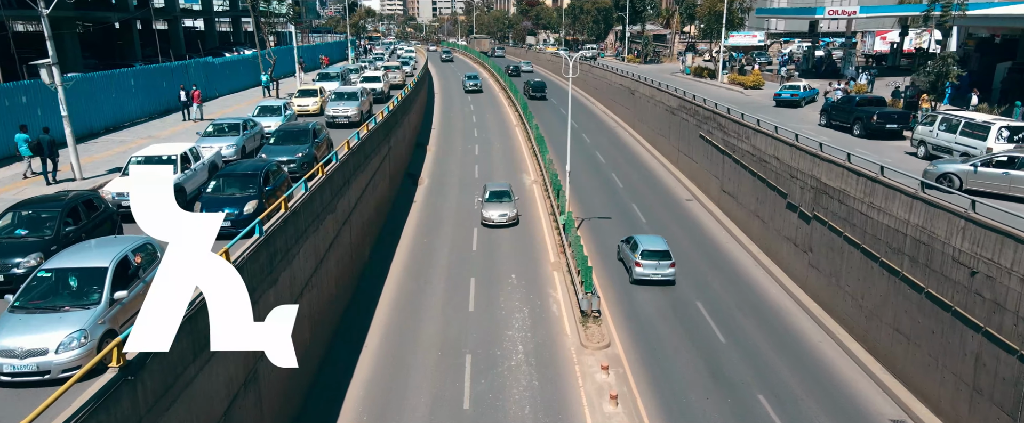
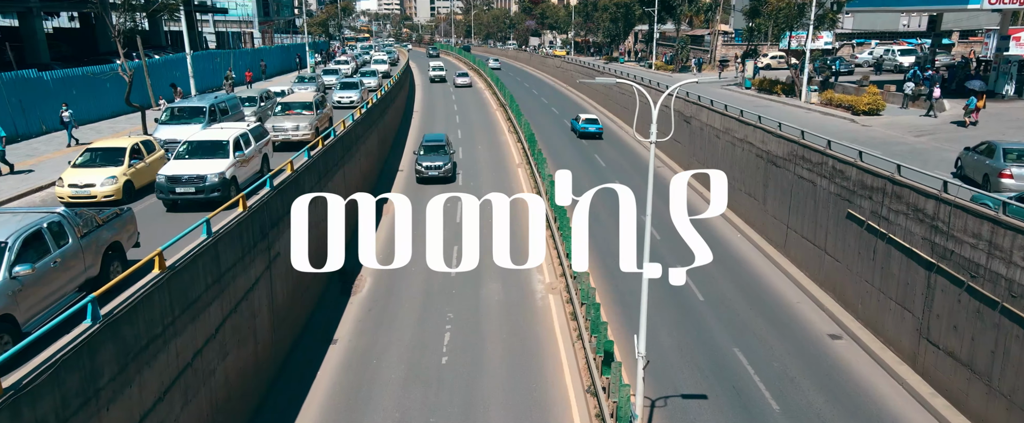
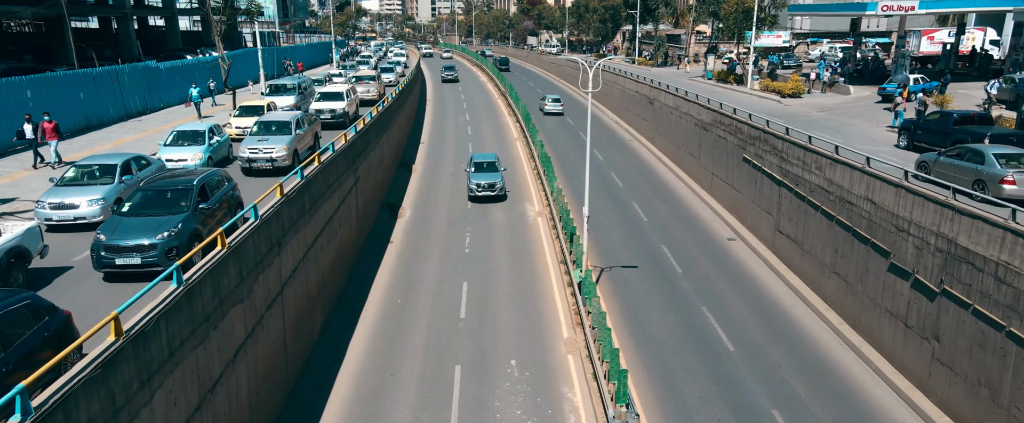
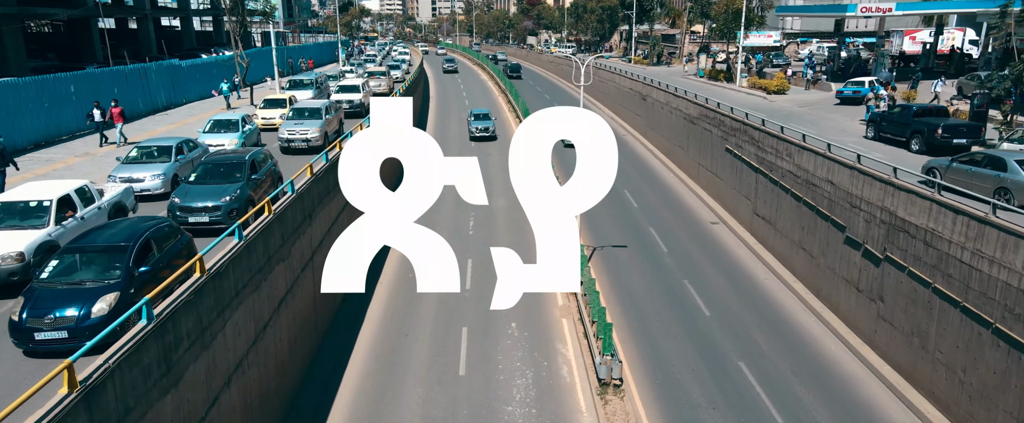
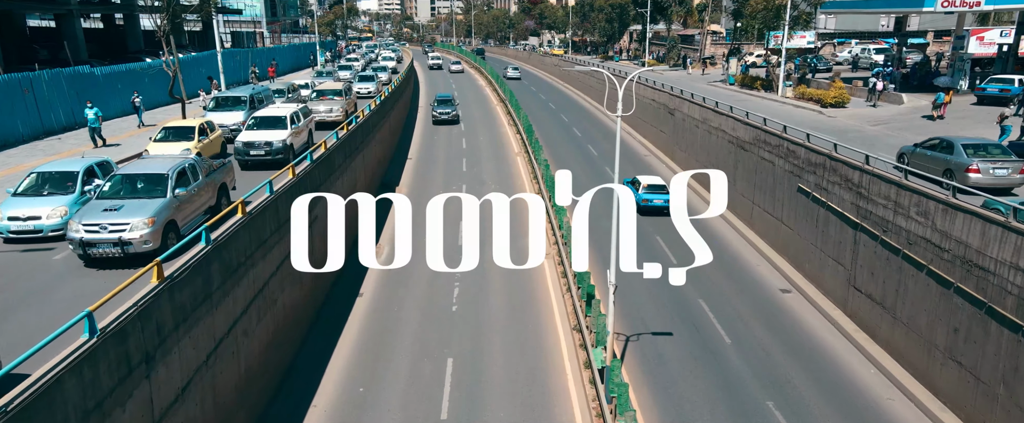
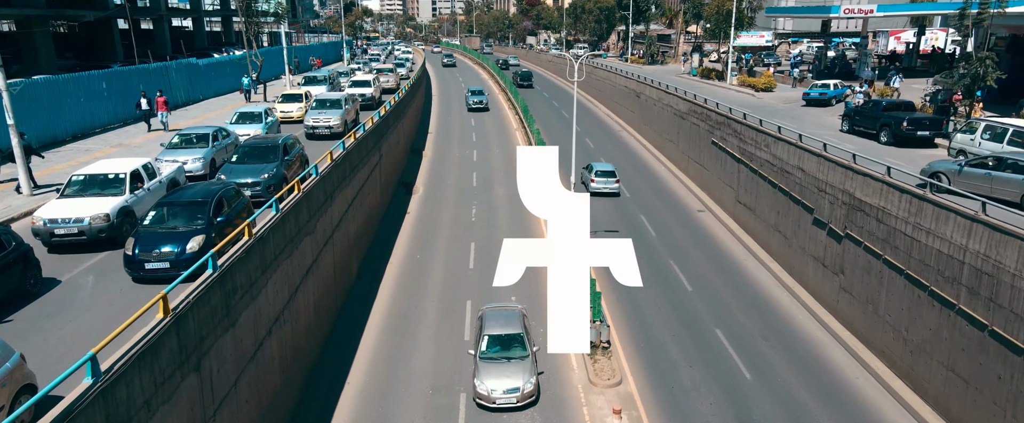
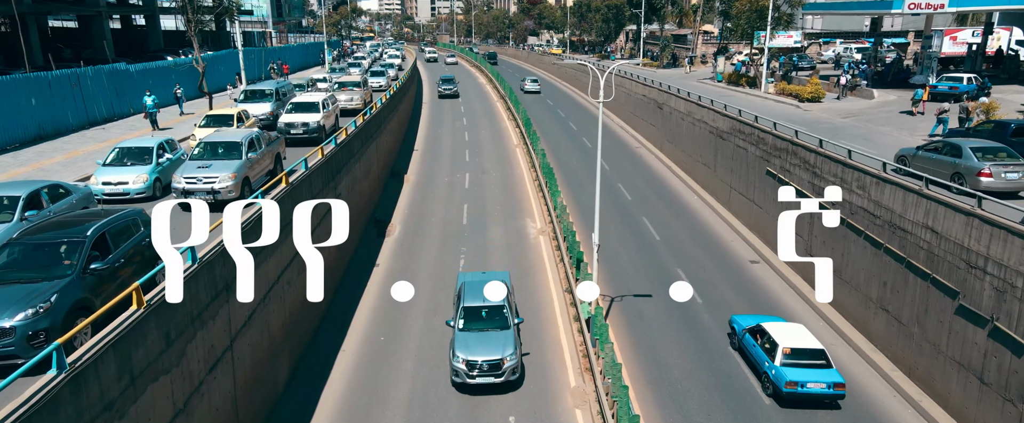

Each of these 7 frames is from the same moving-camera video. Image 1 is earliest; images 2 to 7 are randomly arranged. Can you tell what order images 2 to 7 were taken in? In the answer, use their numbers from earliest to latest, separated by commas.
6, 4, 3, 7, 5, 2
